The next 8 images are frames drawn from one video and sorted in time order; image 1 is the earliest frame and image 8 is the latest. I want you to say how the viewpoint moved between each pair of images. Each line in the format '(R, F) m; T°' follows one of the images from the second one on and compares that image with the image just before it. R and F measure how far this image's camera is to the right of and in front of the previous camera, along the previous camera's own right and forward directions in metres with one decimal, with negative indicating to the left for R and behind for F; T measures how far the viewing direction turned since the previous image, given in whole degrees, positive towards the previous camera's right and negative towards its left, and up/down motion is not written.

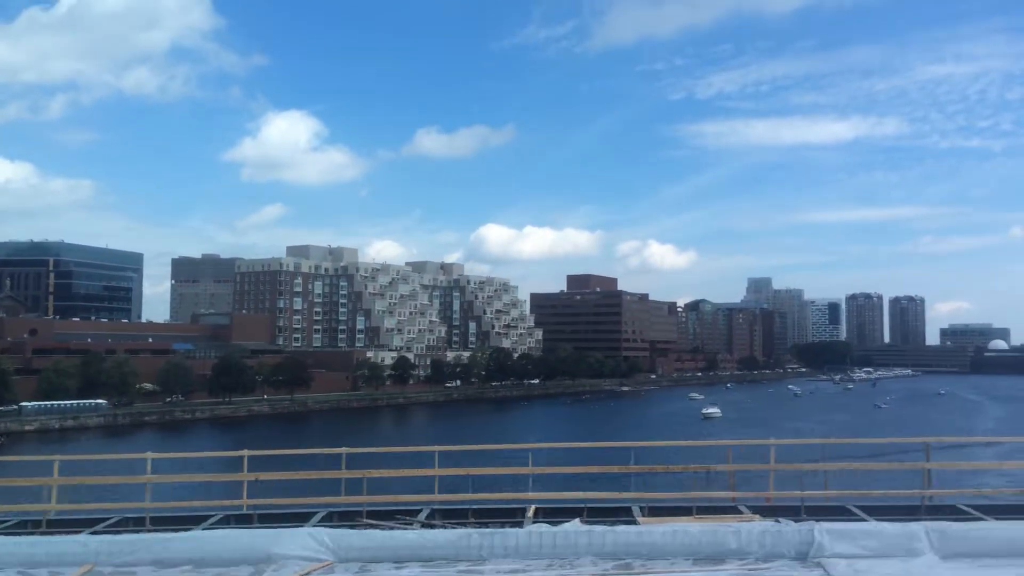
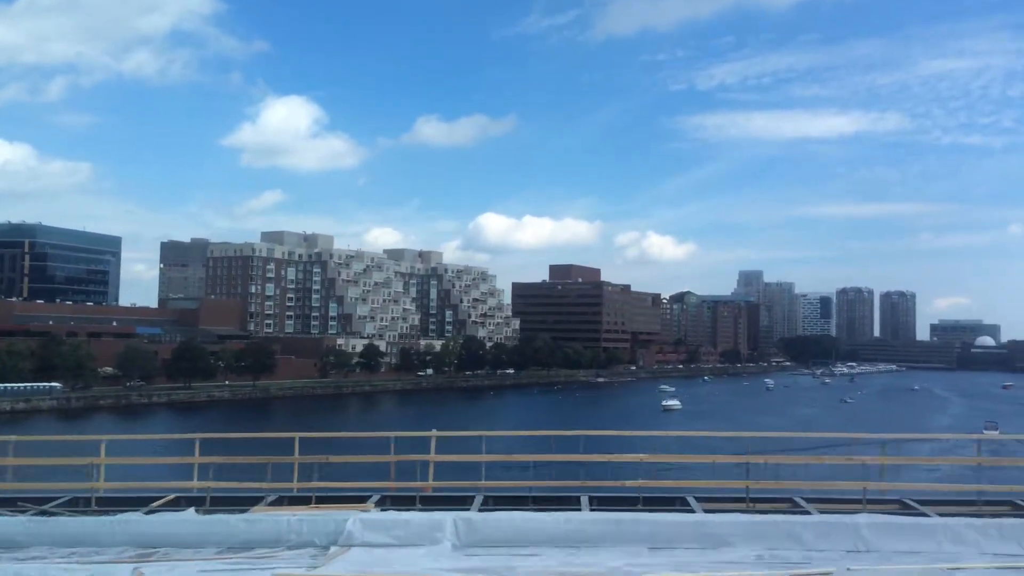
(+1.1, 0.0) m; 0°
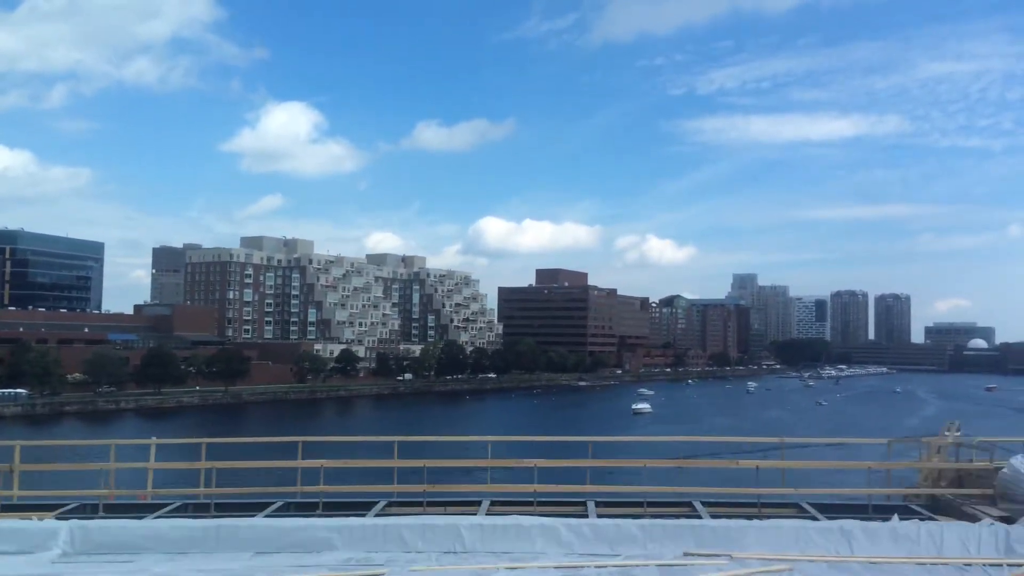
(+0.9, -0.1) m; 0°
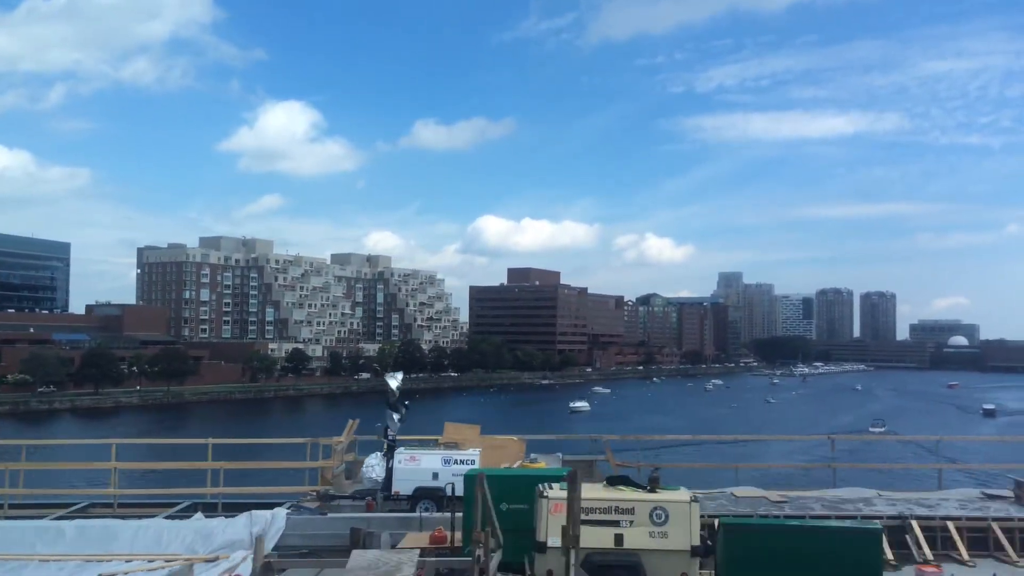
(+1.8, -0.1) m; 0°
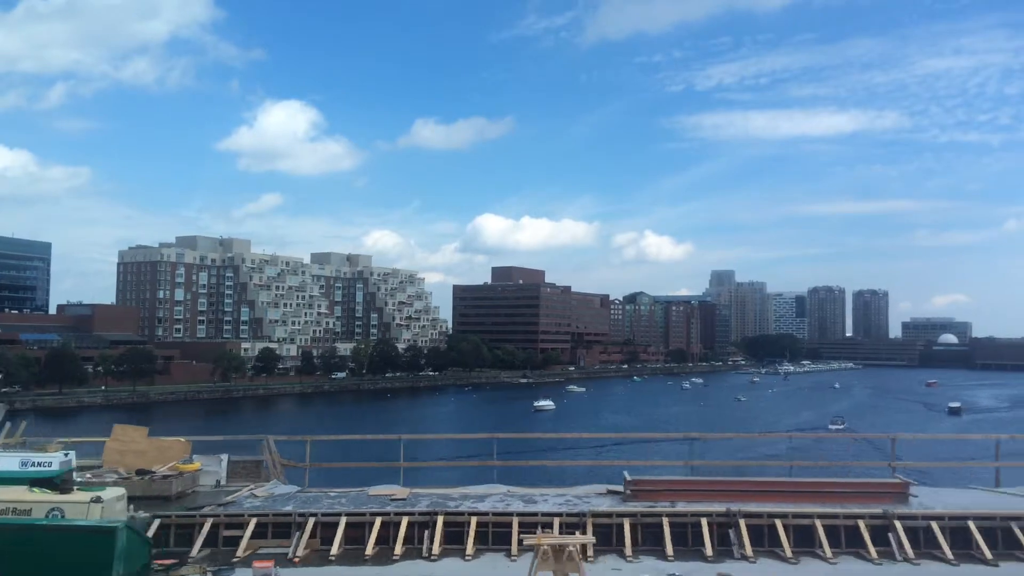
(+1.1, 0.0) m; 0°
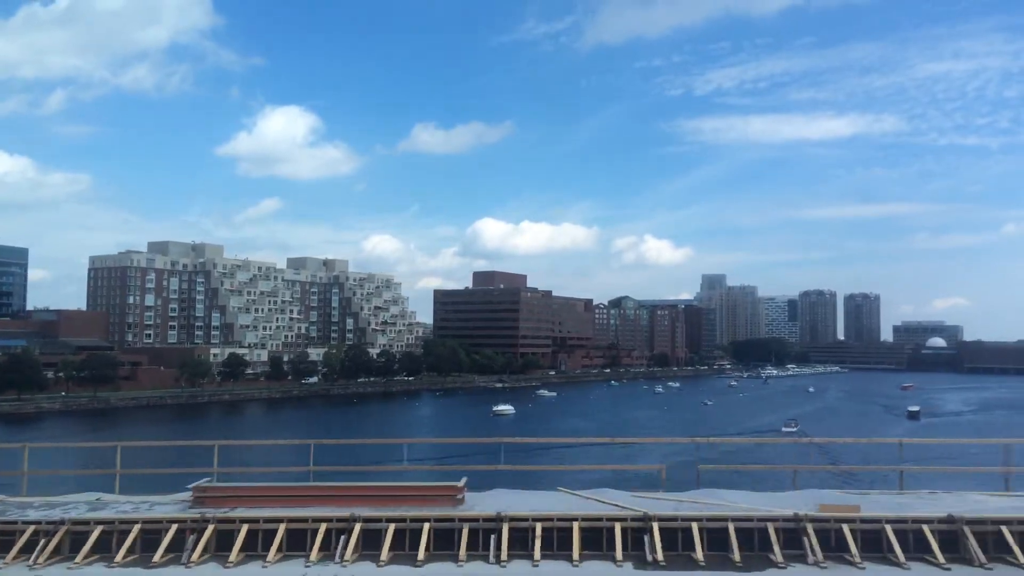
(+1.2, 0.0) m; 0°
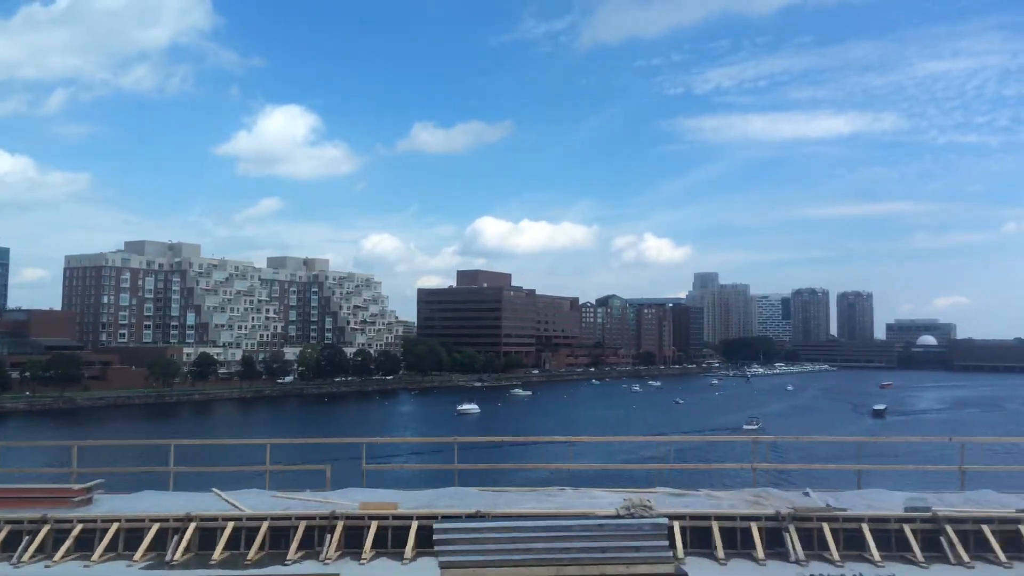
(+1.1, 0.0) m; 0°
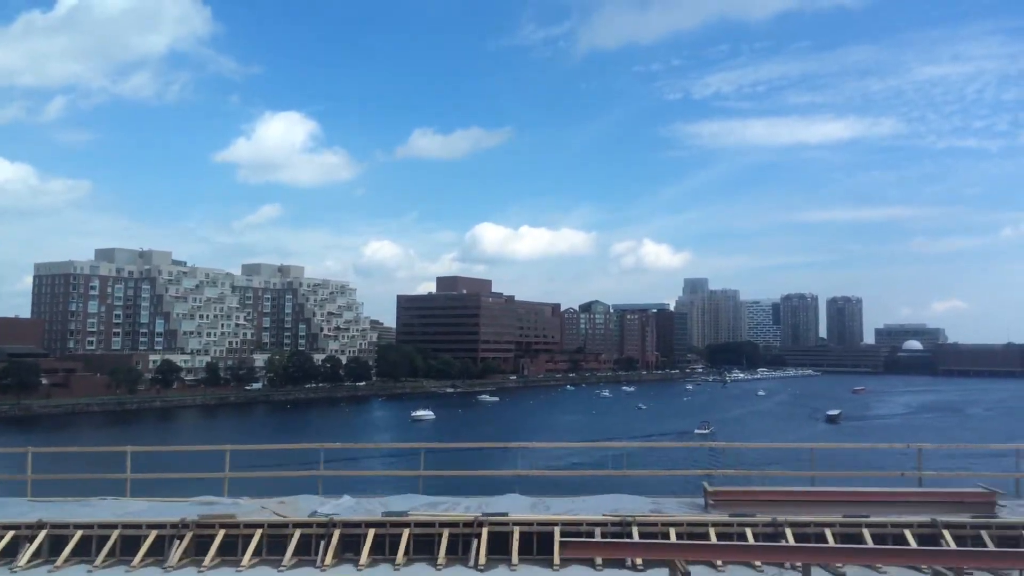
(+1.4, -0.1) m; 0°
